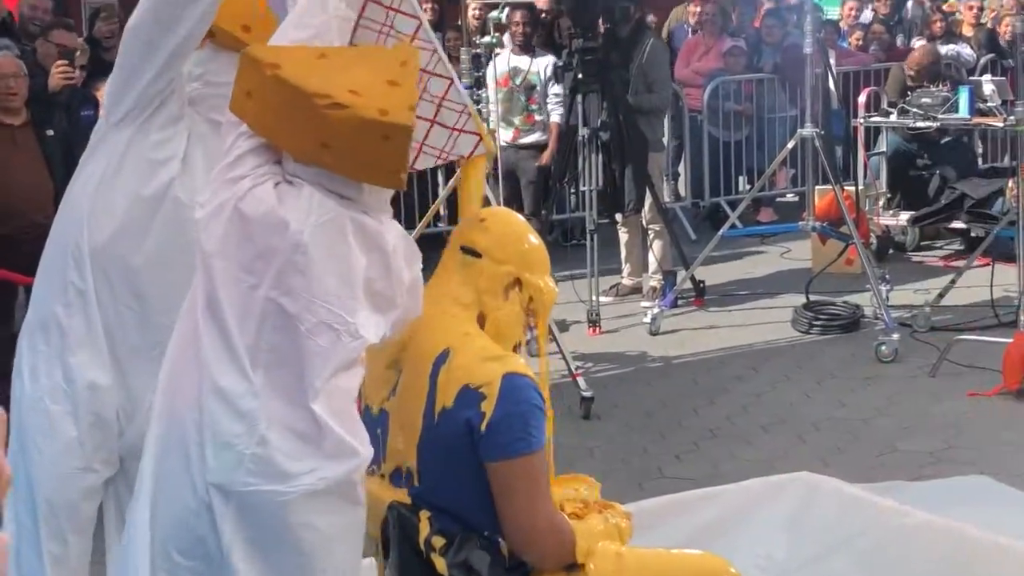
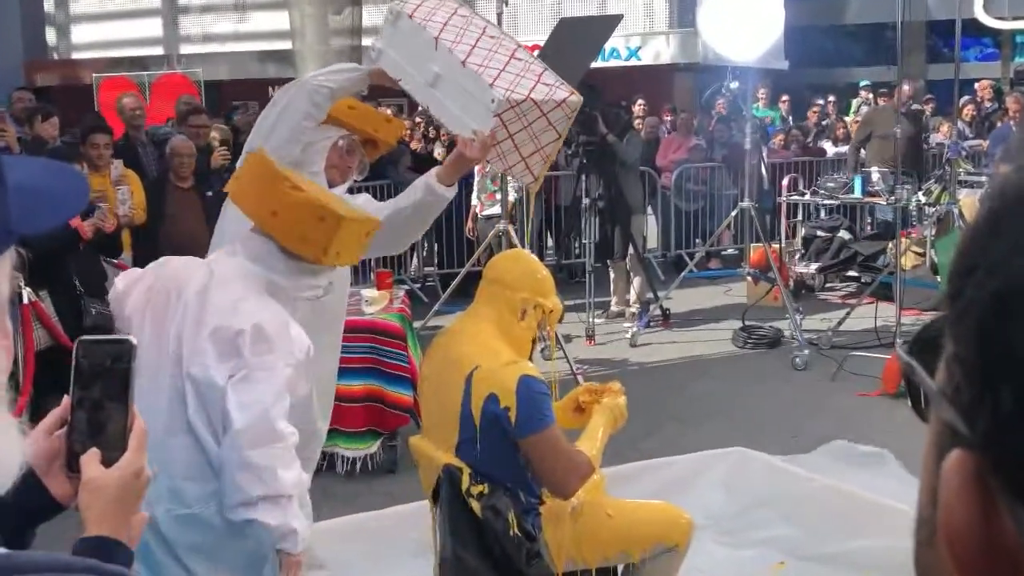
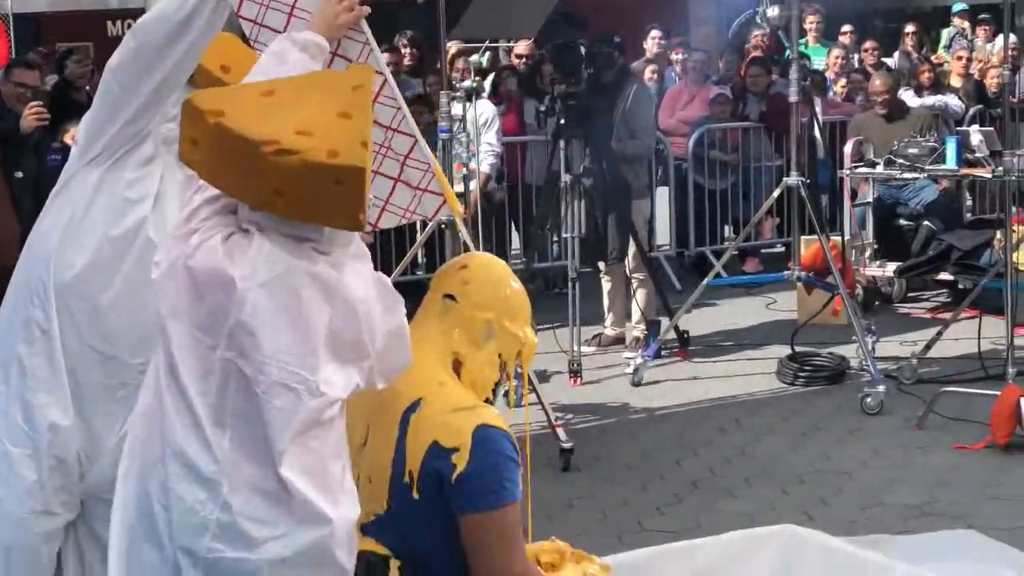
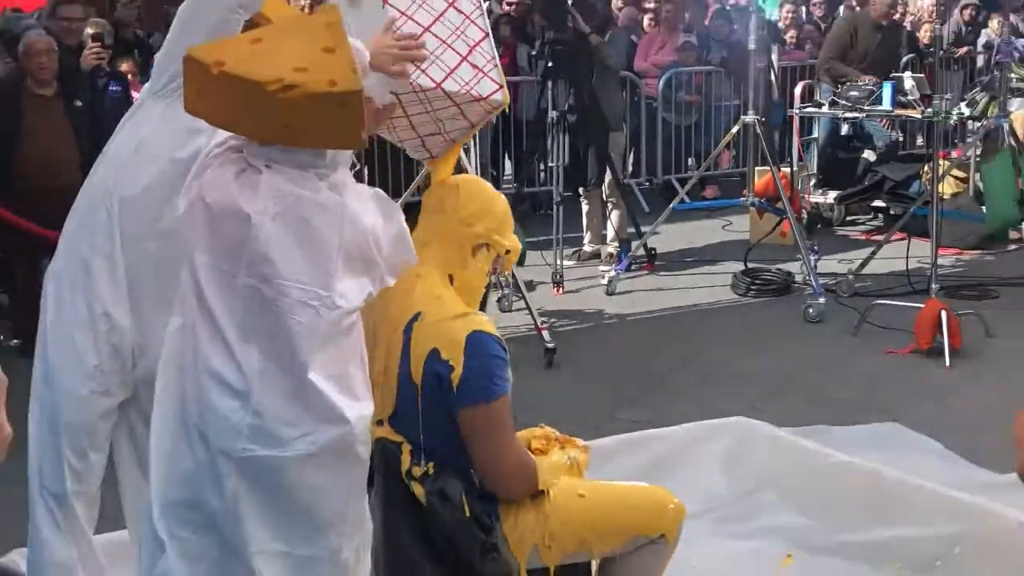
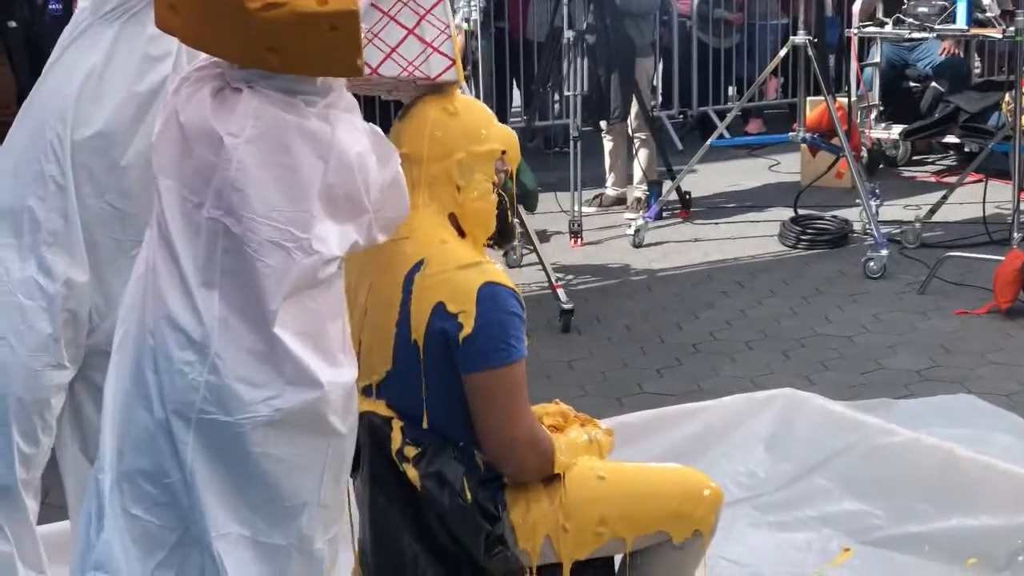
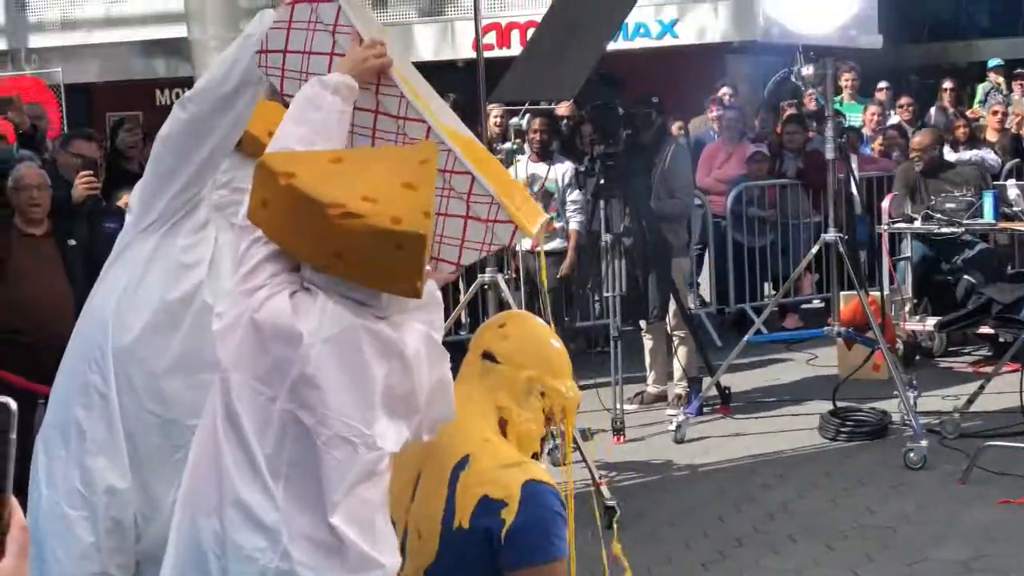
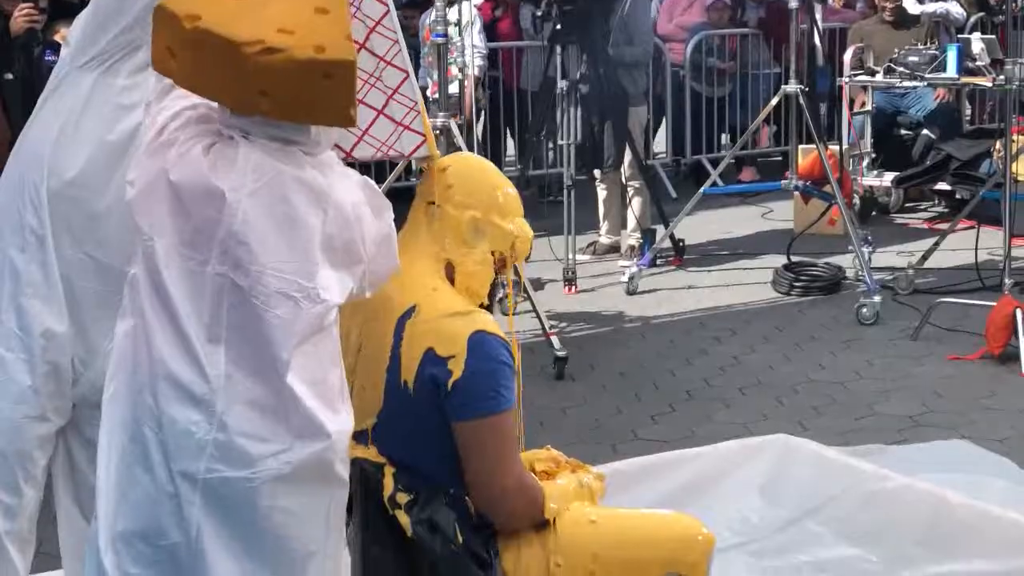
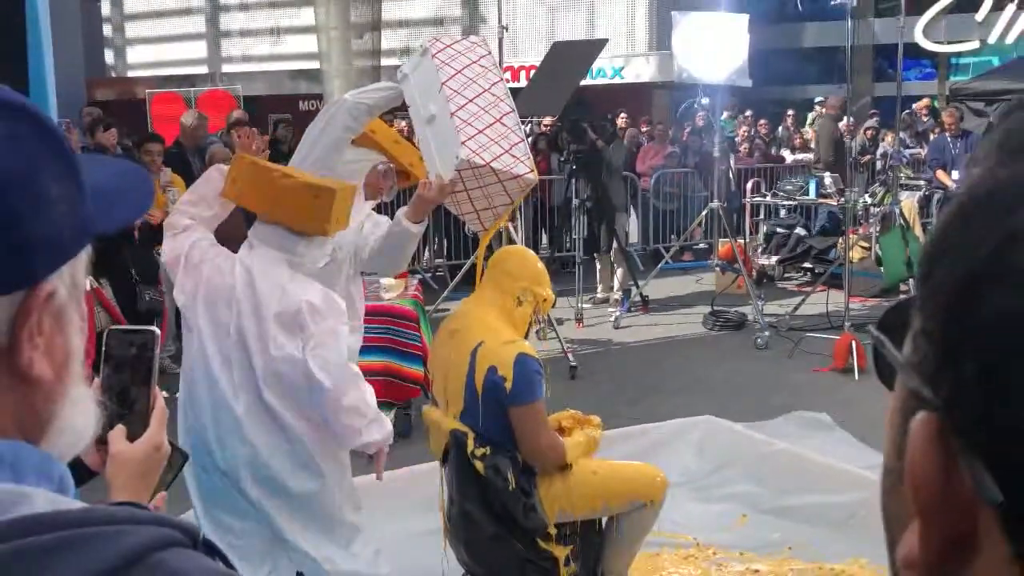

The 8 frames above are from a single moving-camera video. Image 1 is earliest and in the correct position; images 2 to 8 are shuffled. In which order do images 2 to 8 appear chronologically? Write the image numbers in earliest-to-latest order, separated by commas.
6, 3, 7, 5, 4, 8, 2
